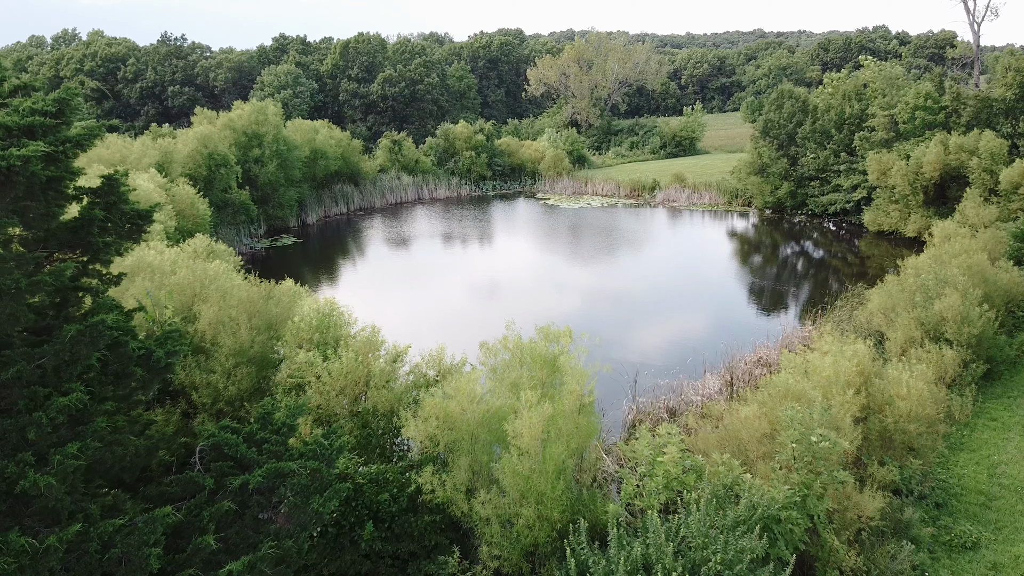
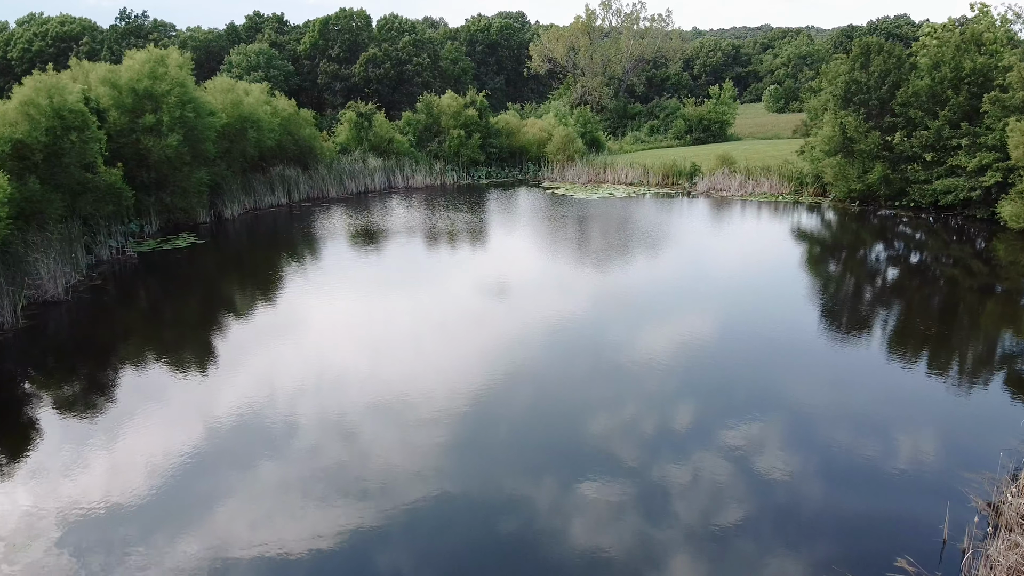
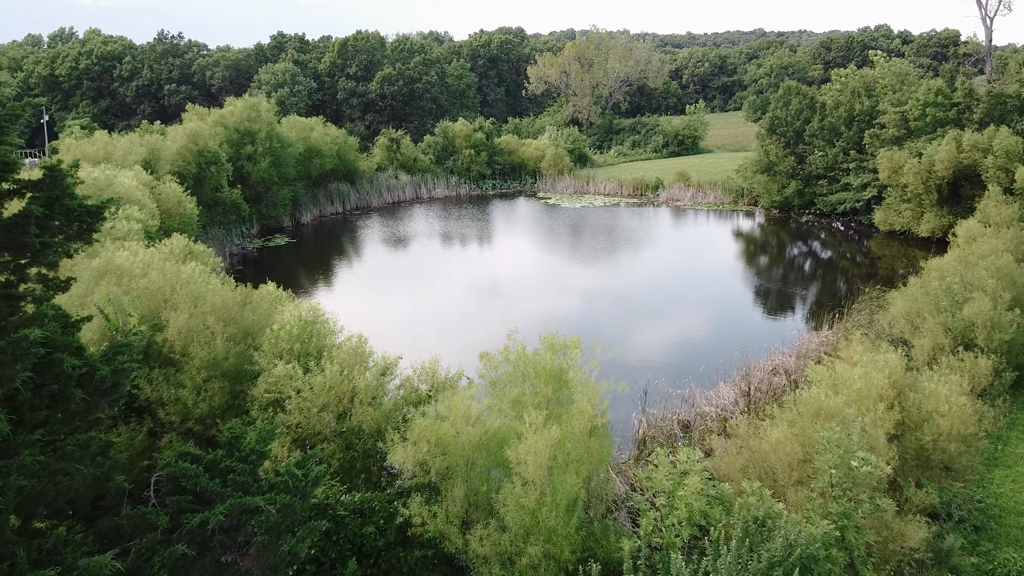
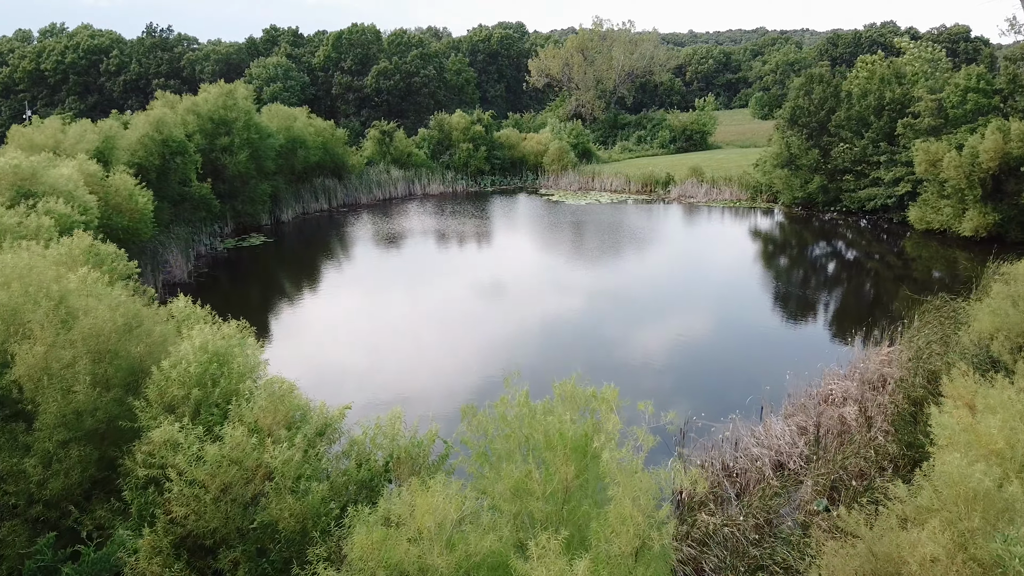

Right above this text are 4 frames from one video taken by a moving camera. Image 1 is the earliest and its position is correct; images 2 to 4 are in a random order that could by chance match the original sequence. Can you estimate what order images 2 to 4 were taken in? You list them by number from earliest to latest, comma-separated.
3, 4, 2
